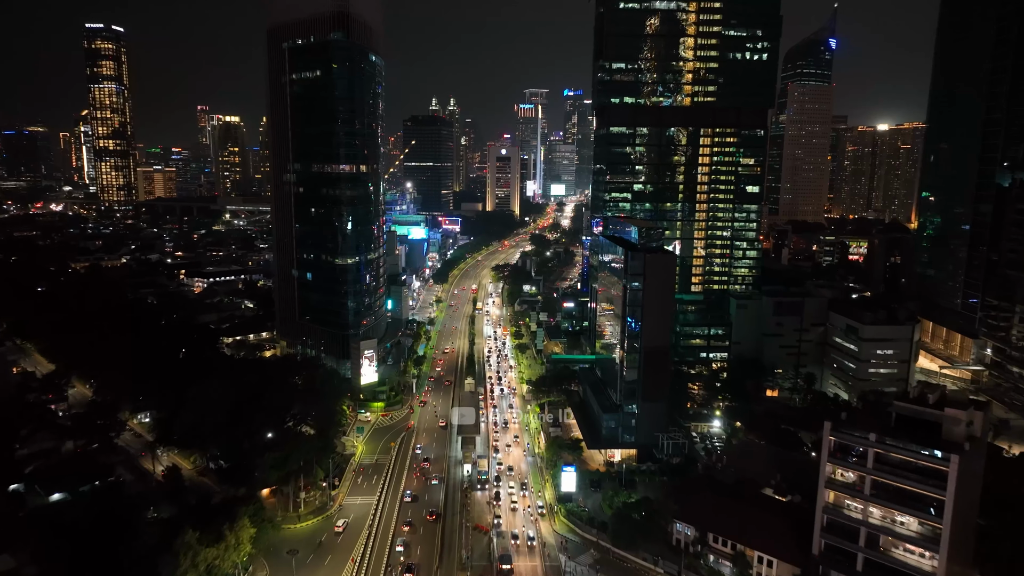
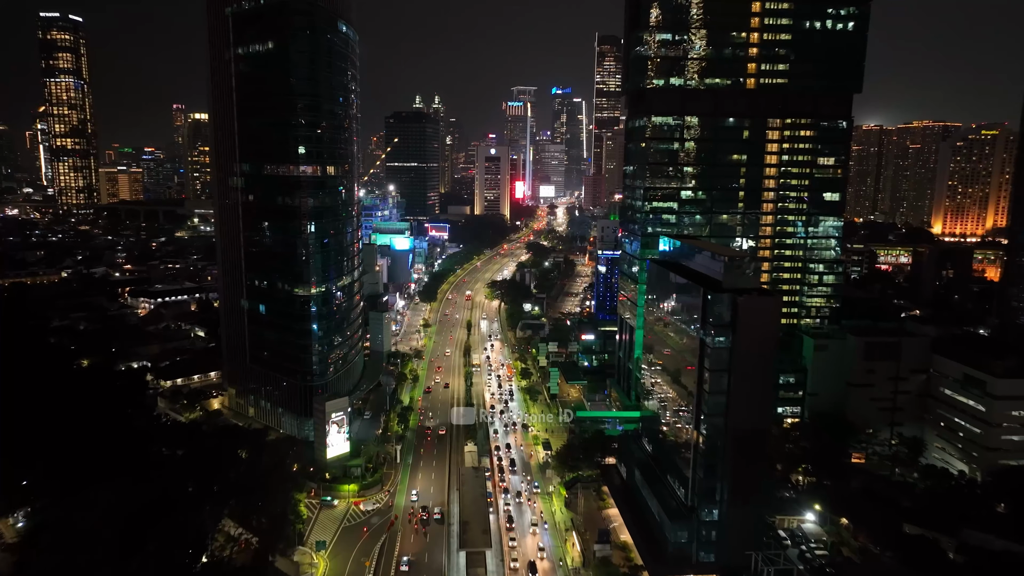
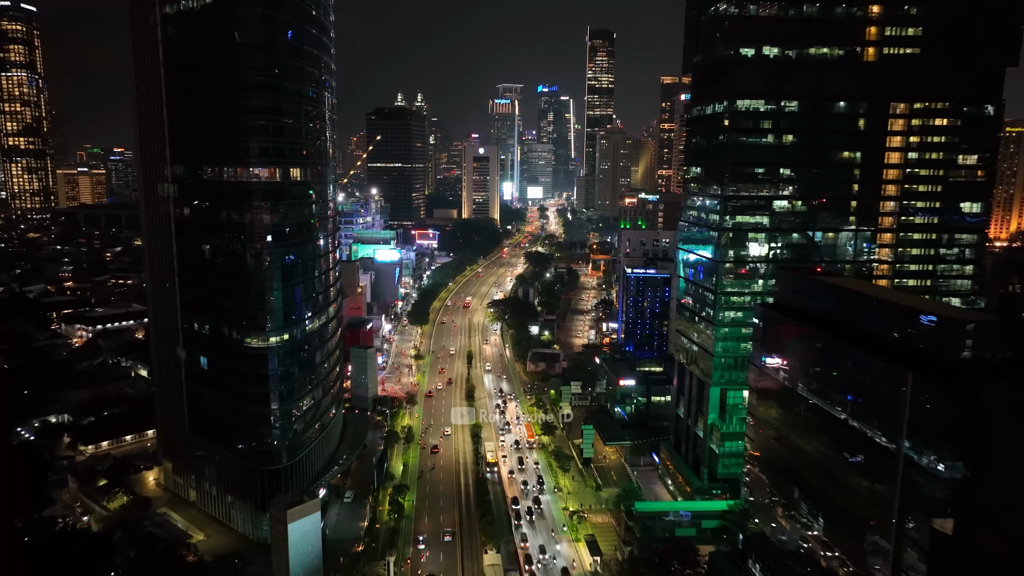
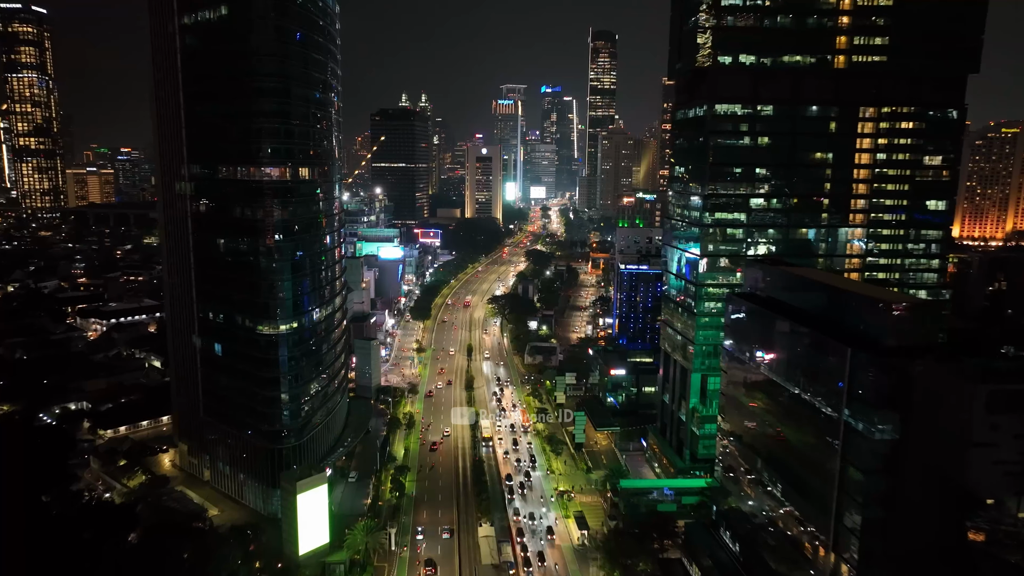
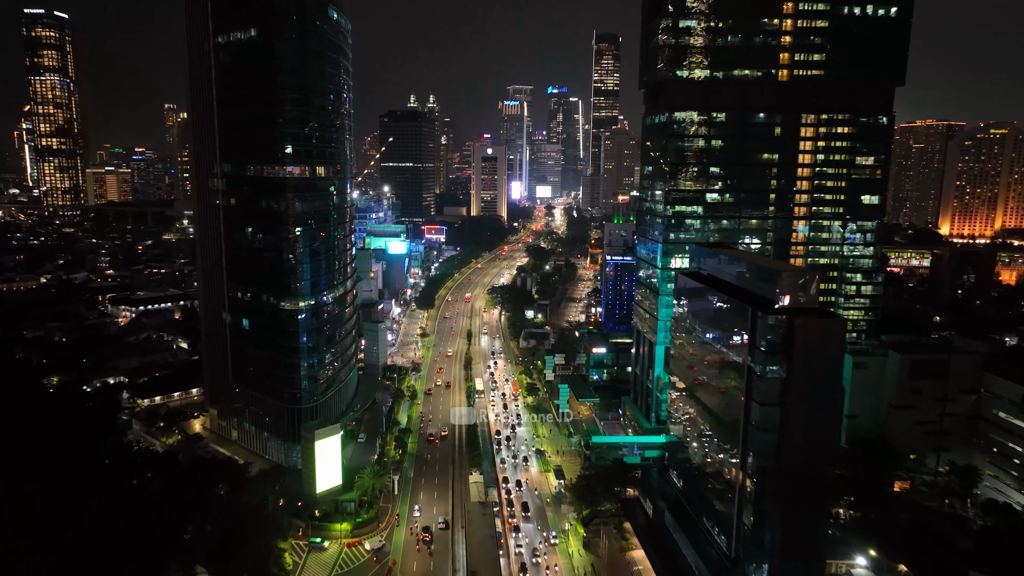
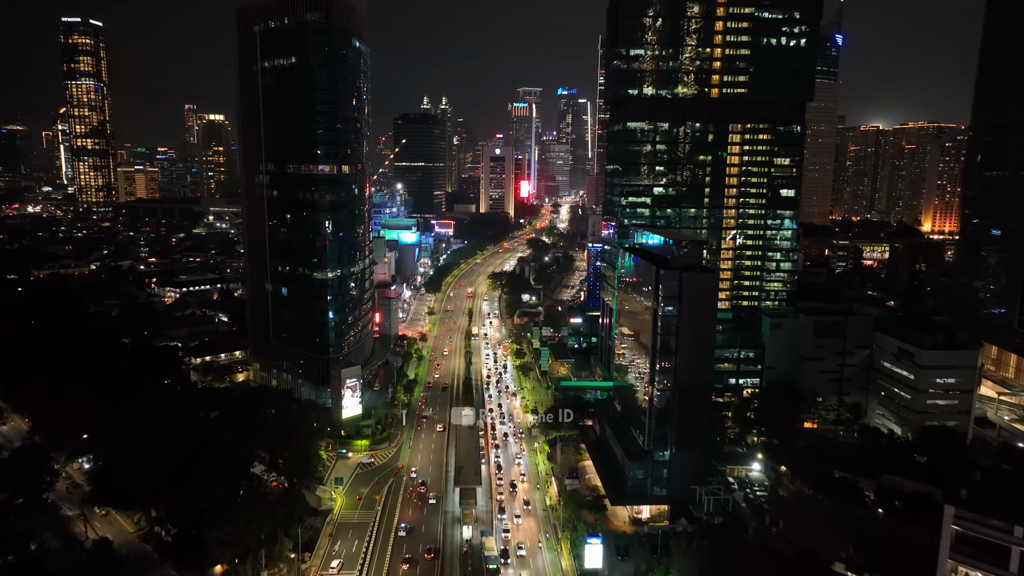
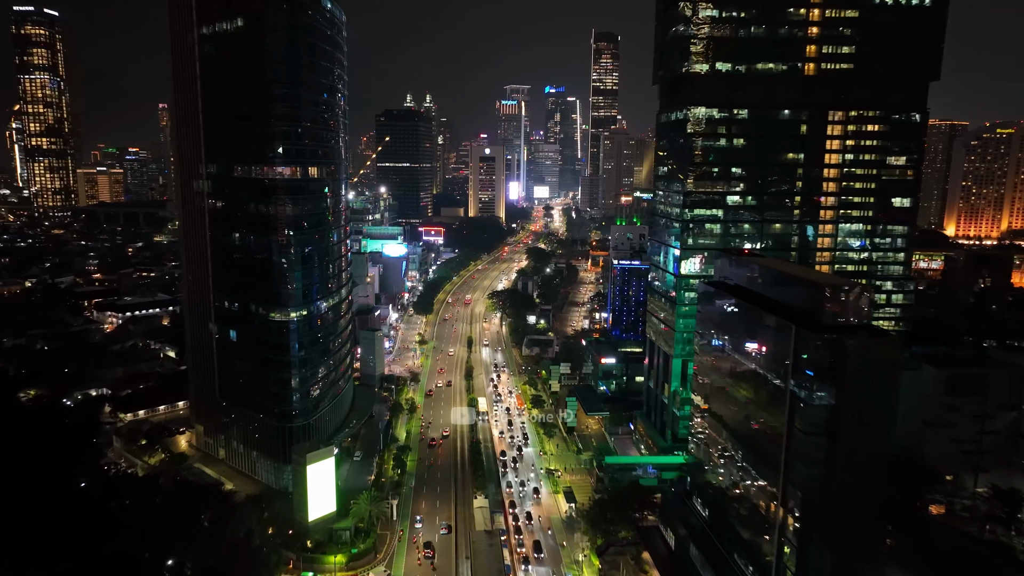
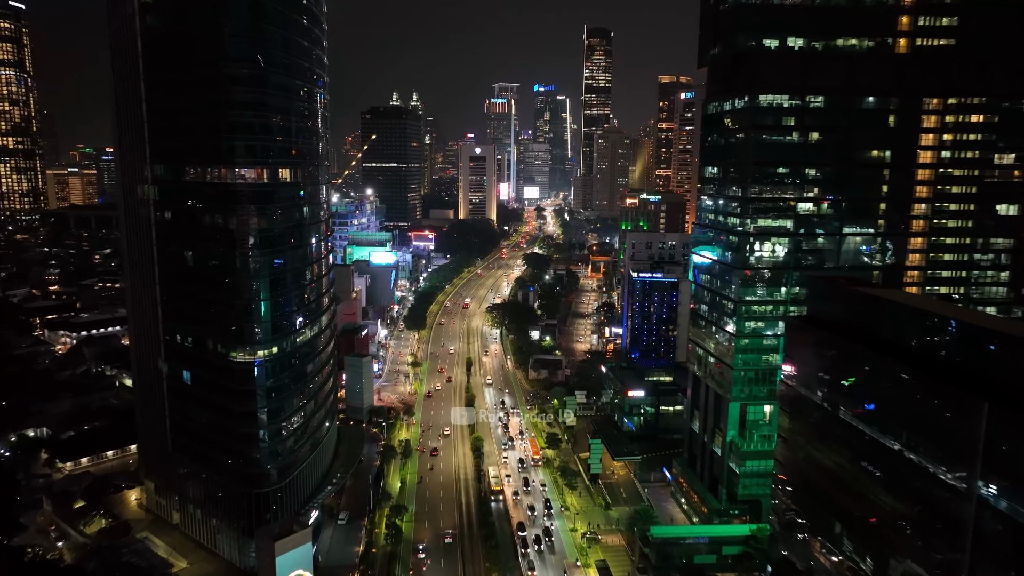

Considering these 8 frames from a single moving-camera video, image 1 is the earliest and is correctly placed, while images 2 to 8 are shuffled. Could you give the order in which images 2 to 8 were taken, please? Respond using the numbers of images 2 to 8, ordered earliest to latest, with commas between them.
6, 2, 5, 7, 4, 3, 8
